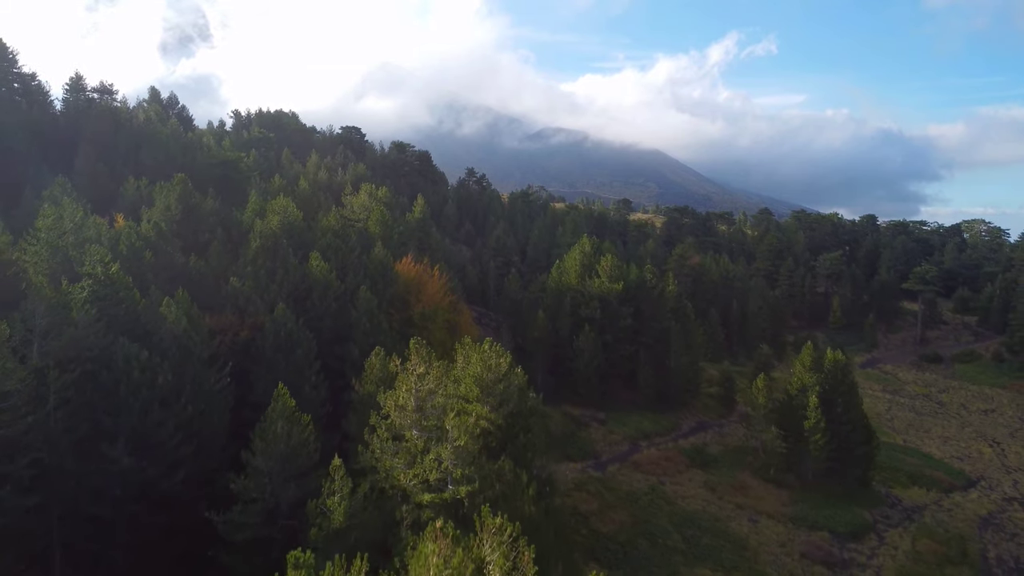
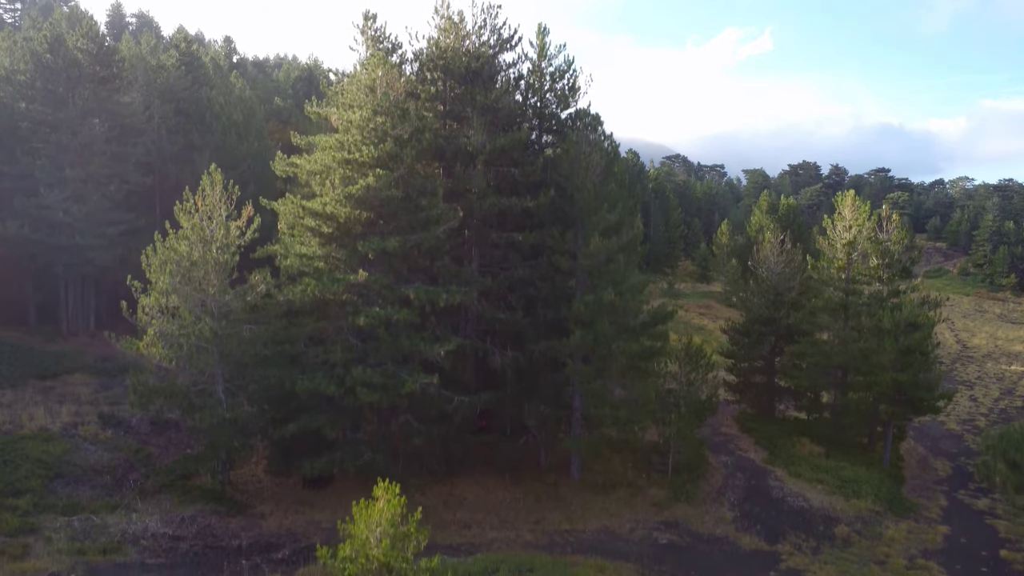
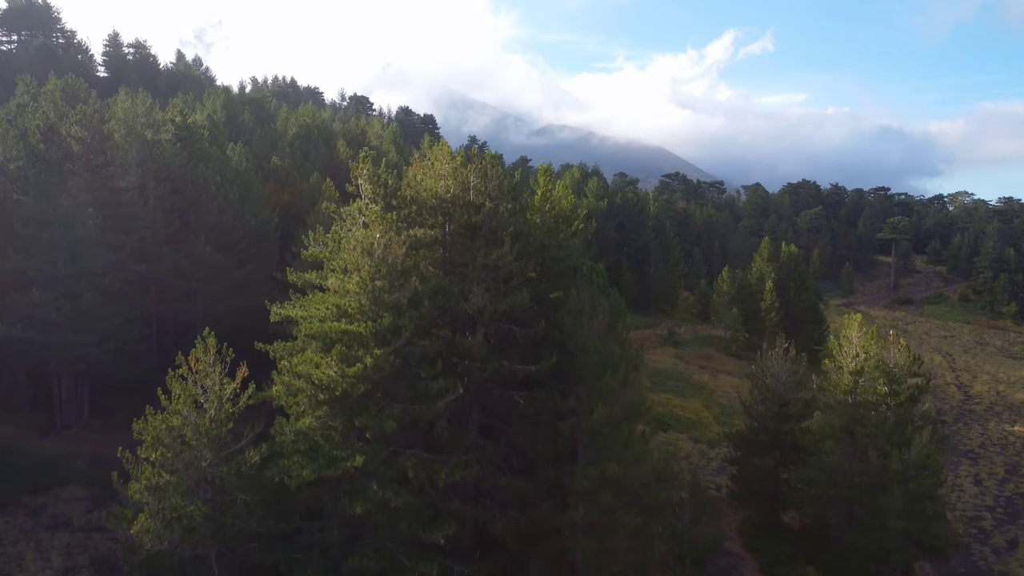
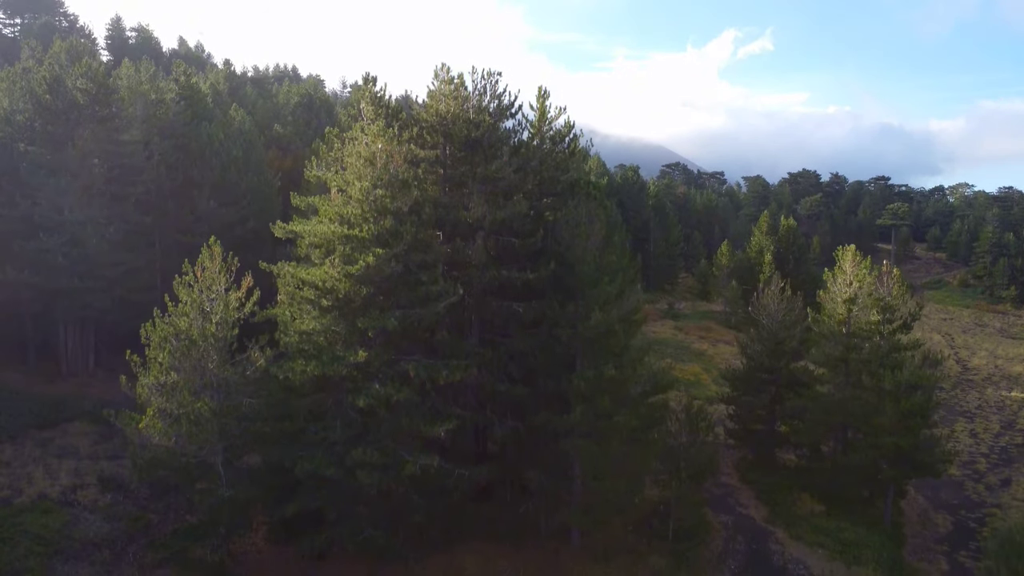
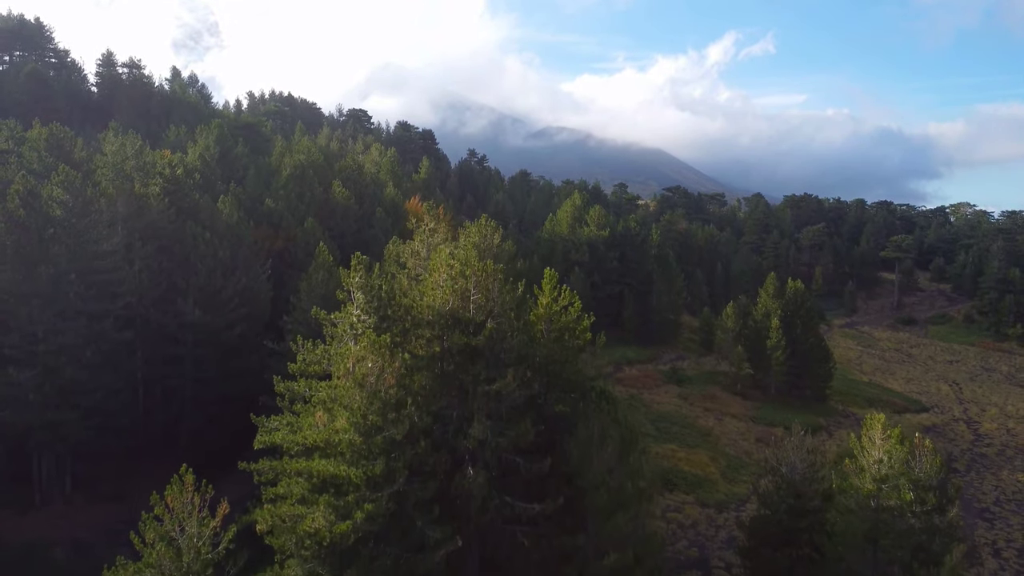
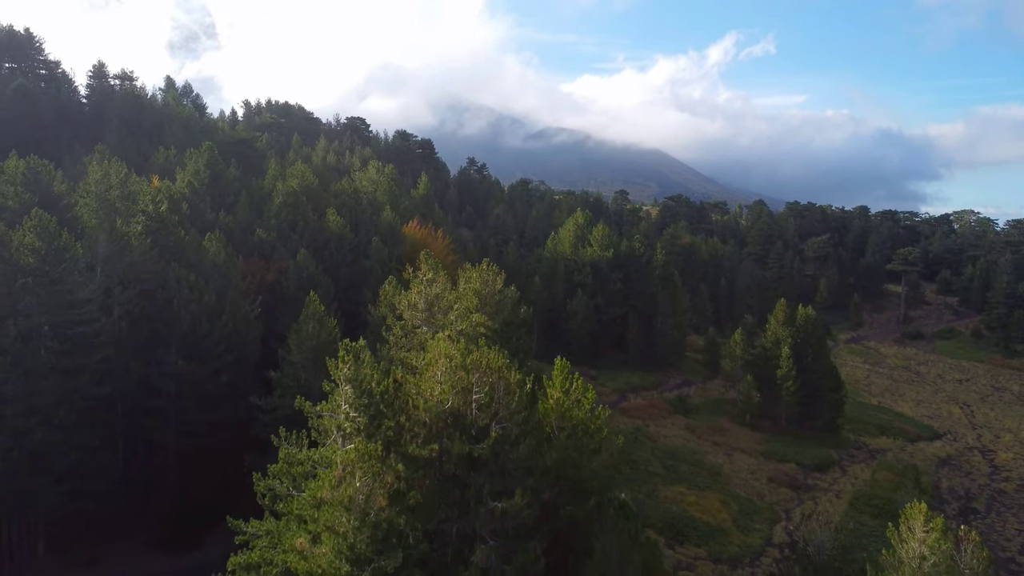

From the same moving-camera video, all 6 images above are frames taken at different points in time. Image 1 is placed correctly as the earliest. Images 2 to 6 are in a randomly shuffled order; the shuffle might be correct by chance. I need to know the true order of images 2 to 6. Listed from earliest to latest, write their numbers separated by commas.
6, 5, 3, 4, 2
